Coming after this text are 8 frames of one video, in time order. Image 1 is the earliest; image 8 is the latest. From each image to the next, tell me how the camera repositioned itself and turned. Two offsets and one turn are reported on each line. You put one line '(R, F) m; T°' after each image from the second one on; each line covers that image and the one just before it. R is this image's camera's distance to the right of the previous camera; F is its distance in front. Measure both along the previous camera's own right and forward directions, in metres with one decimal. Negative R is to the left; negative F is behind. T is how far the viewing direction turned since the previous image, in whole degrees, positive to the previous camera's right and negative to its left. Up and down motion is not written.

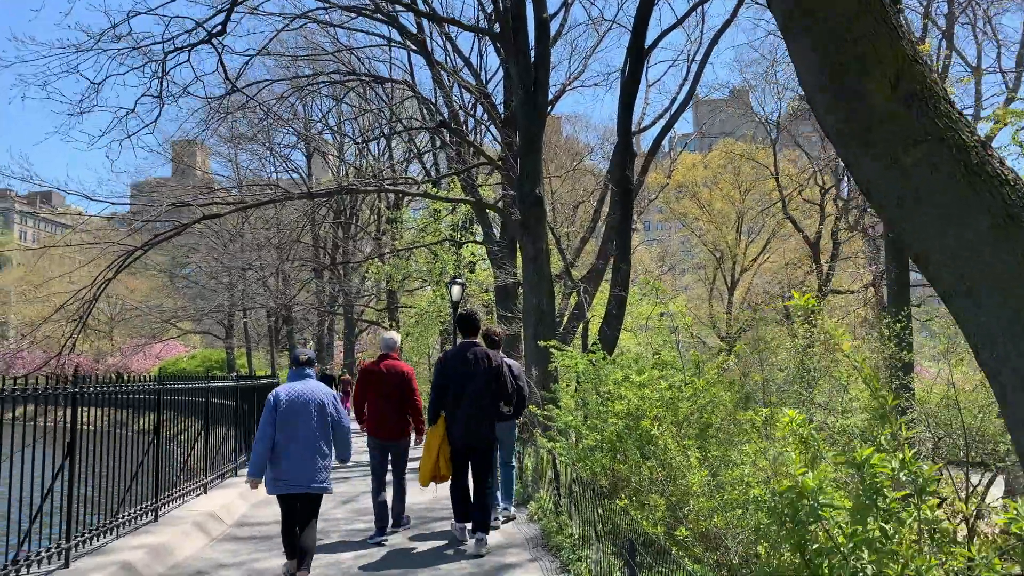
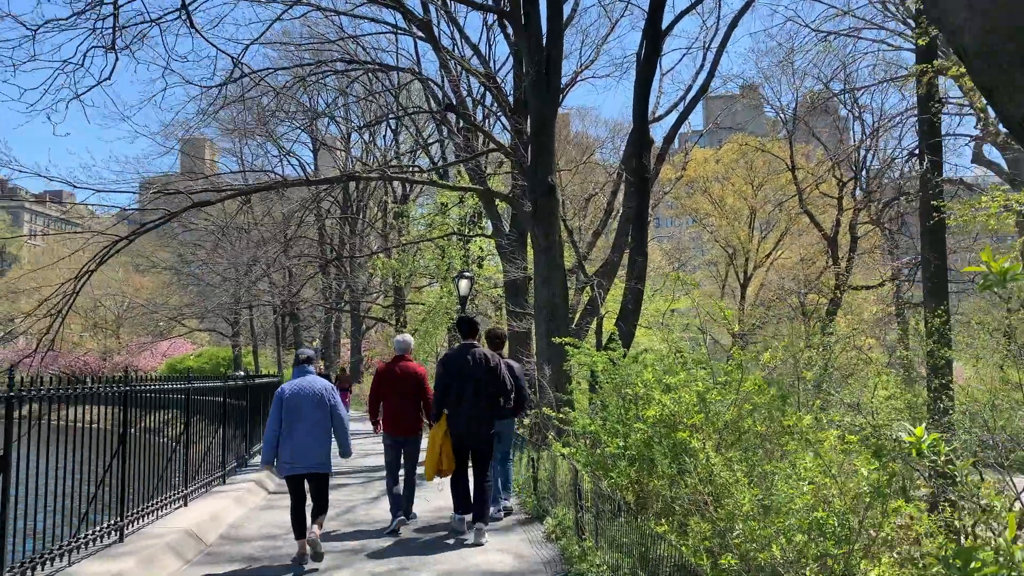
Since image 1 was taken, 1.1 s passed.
(0.0, +0.5) m; -1°
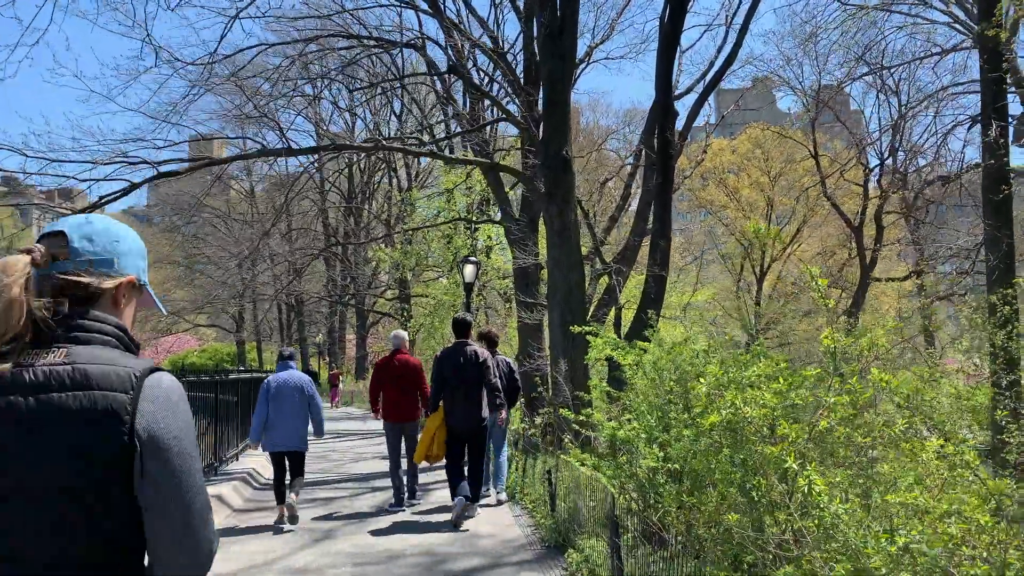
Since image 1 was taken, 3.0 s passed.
(0.0, +0.9) m; -1°
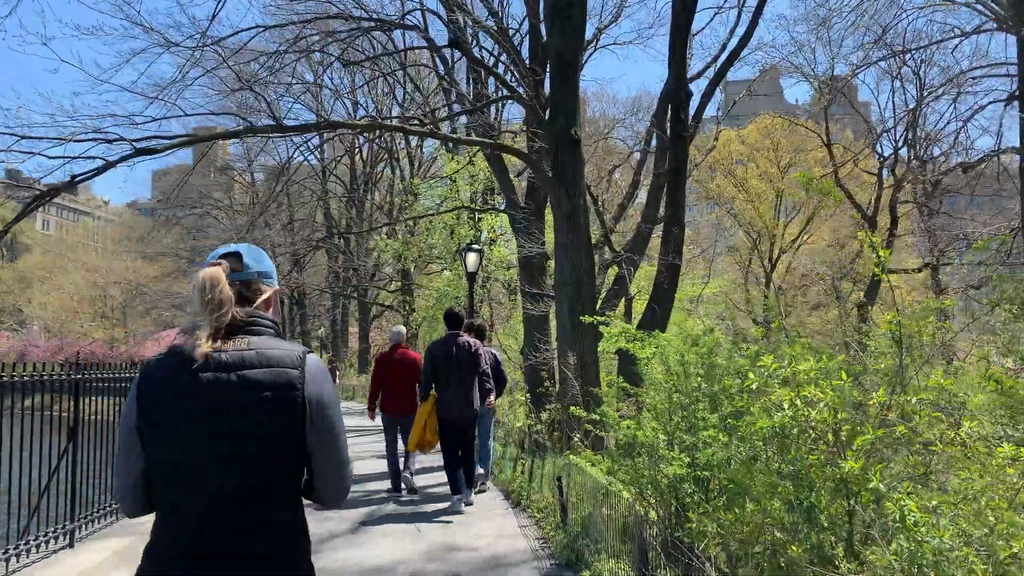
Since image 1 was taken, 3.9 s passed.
(0.0, +0.4) m; 0°
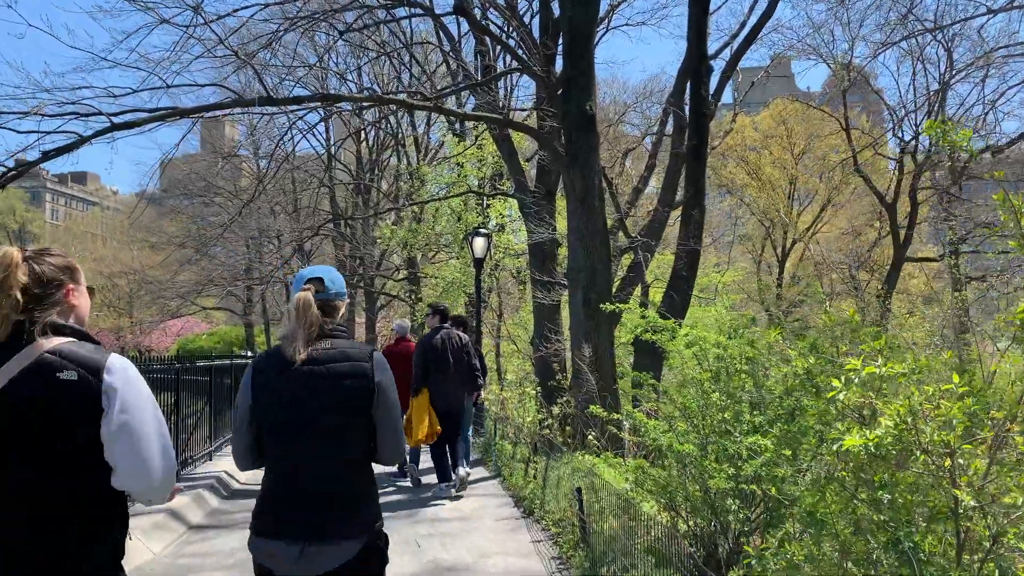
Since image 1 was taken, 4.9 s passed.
(0.0, +0.5) m; -1°
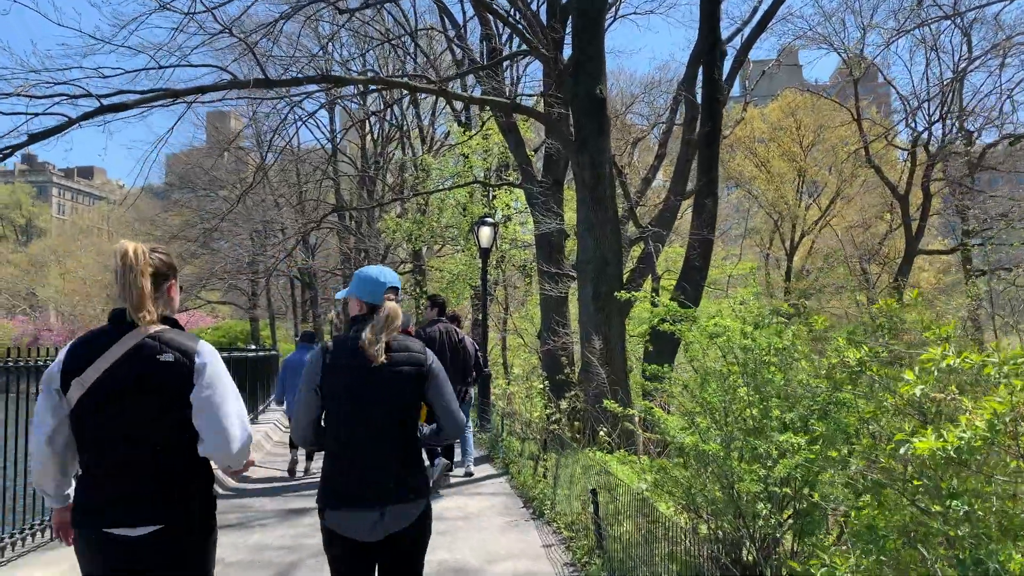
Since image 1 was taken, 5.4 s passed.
(0.0, +0.2) m; 0°
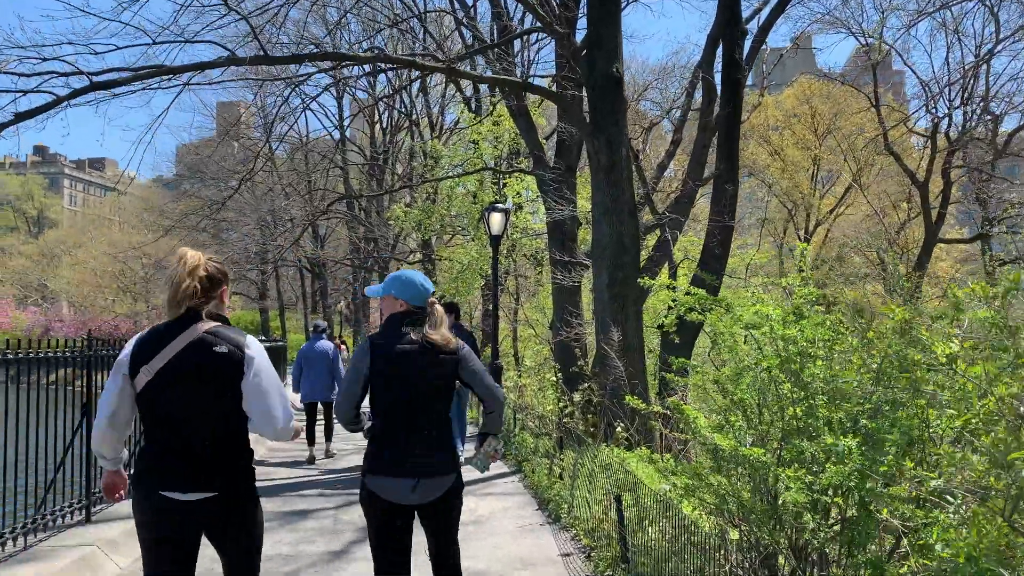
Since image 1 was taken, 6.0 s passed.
(0.0, +0.3) m; -1°
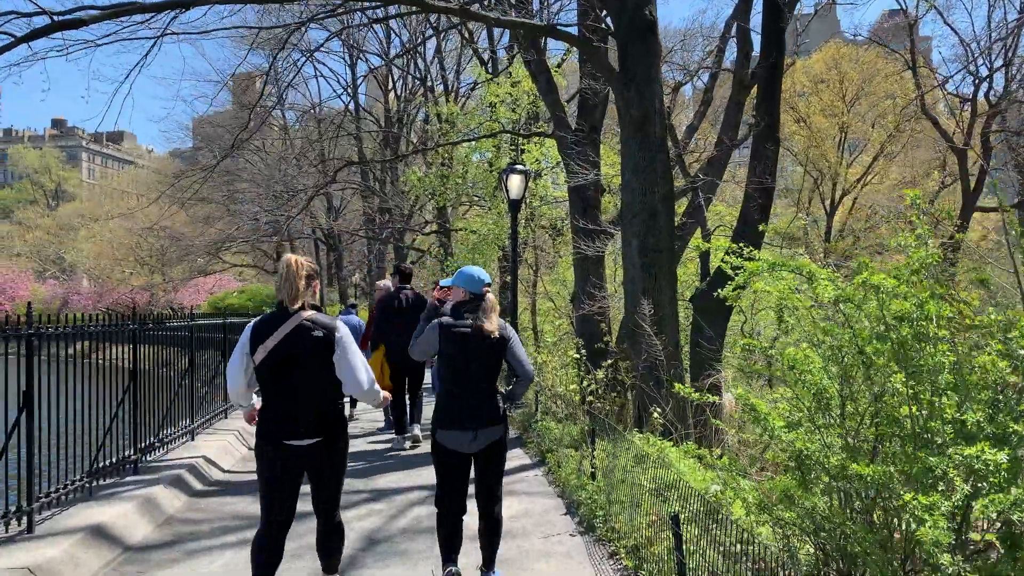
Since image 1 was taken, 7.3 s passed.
(0.0, +0.6) m; -1°
